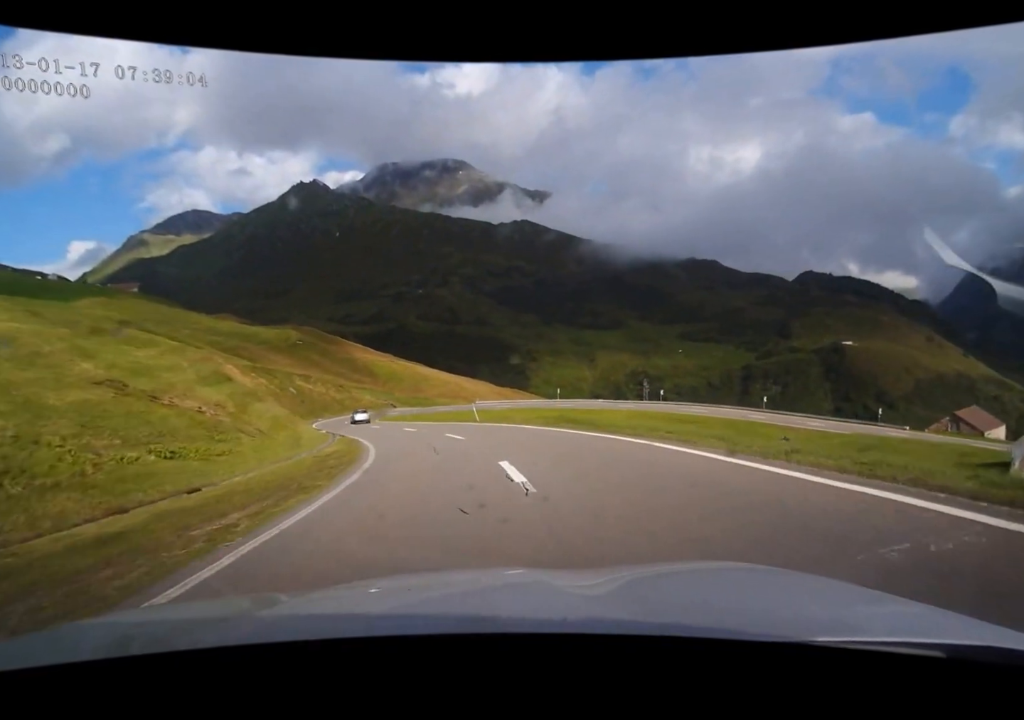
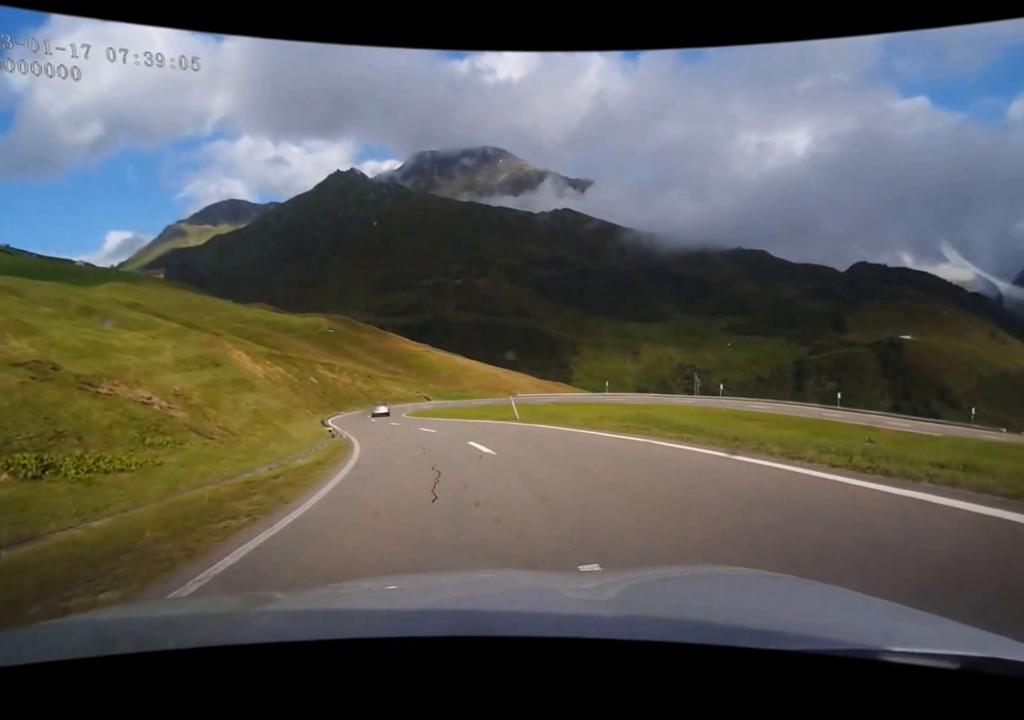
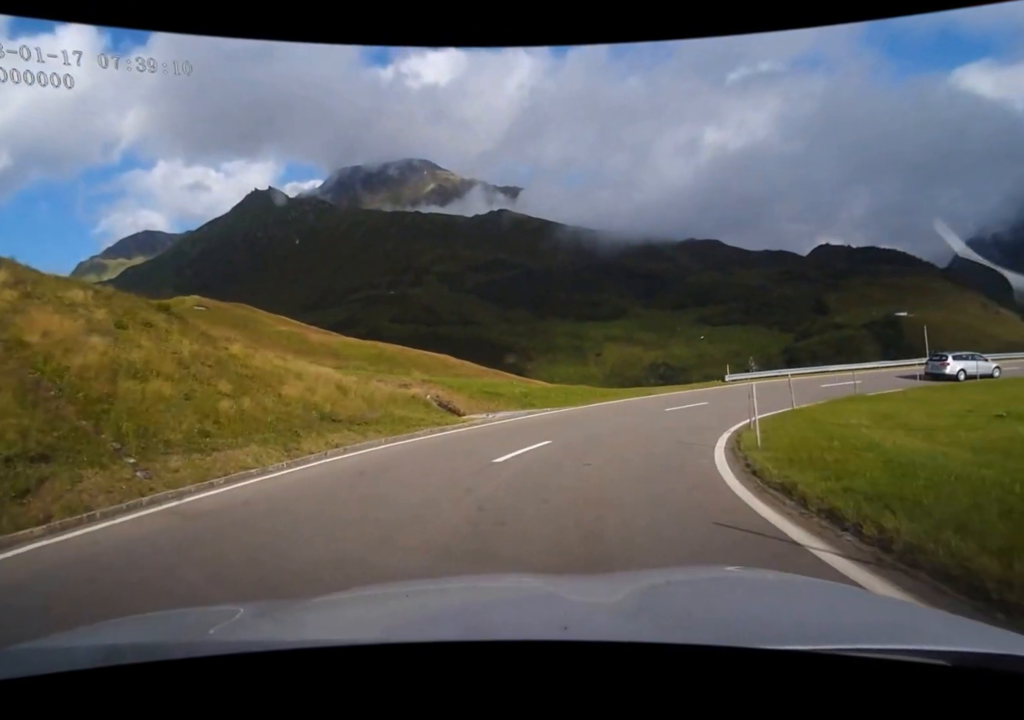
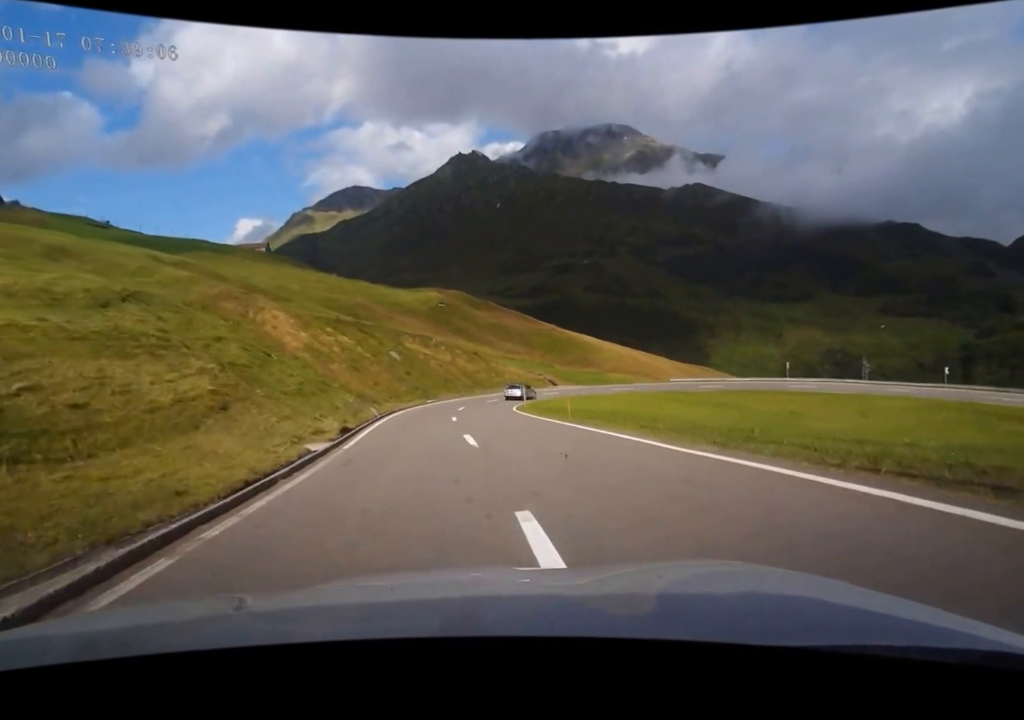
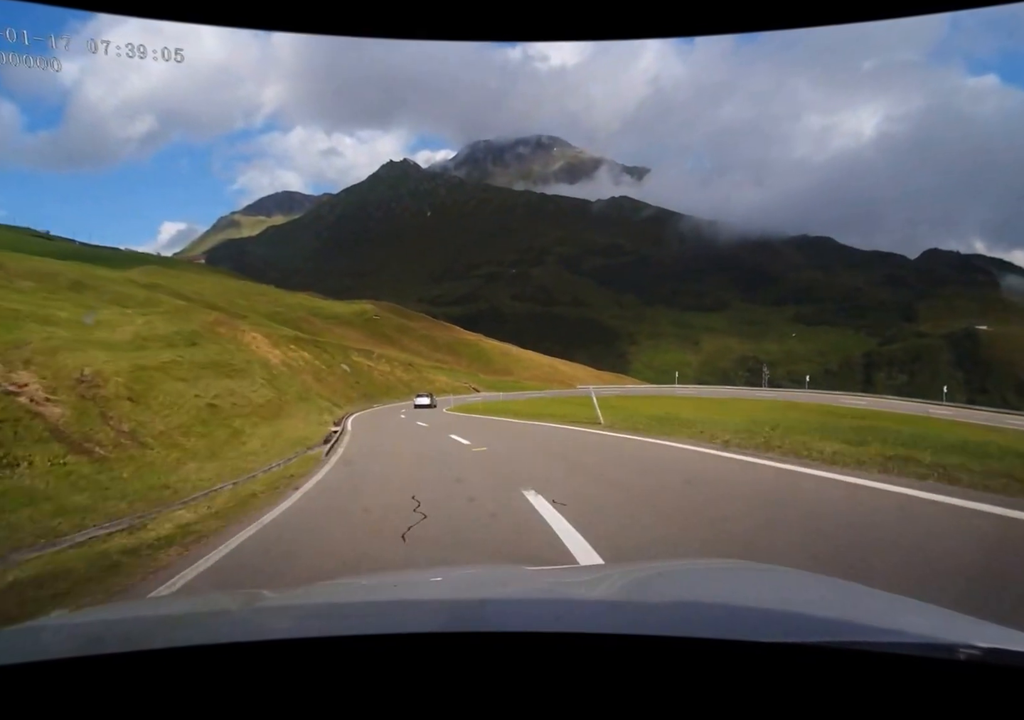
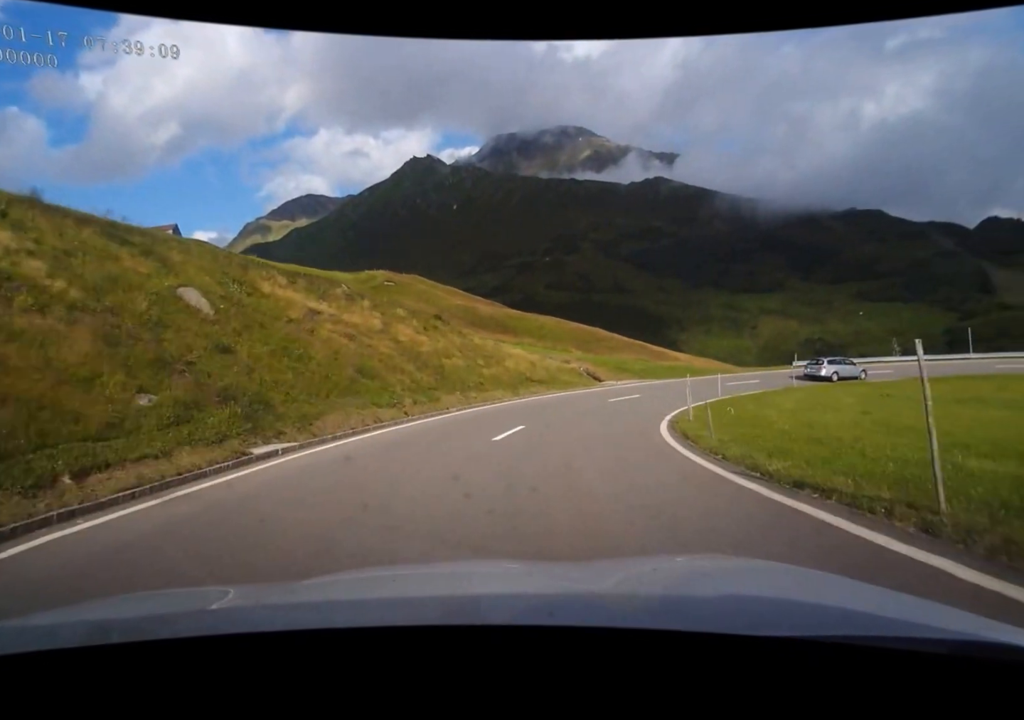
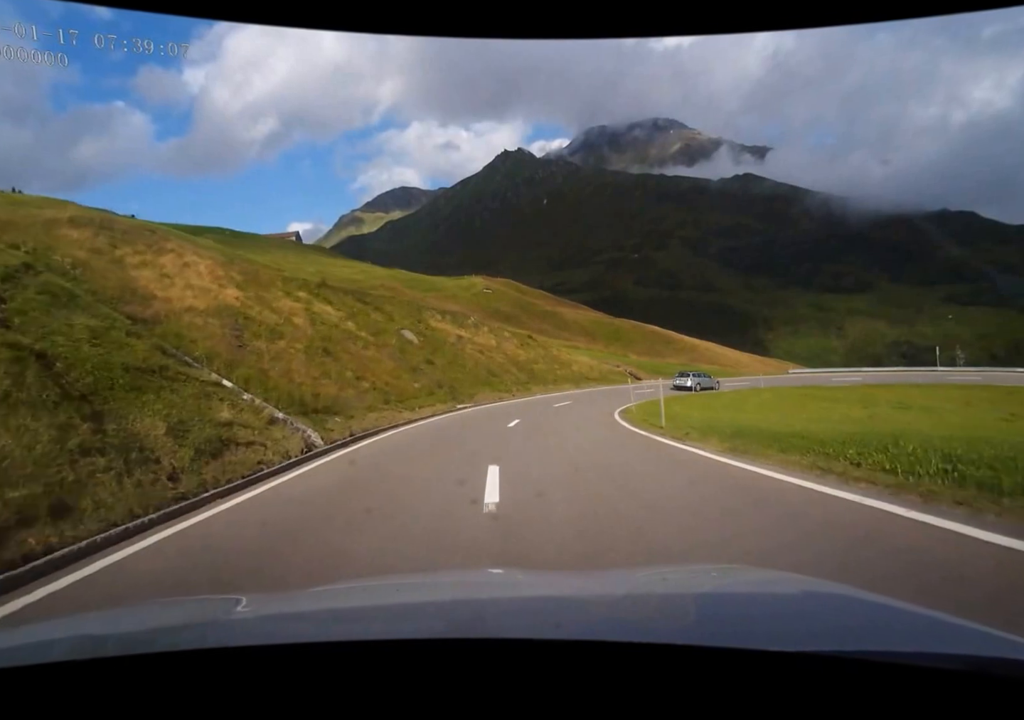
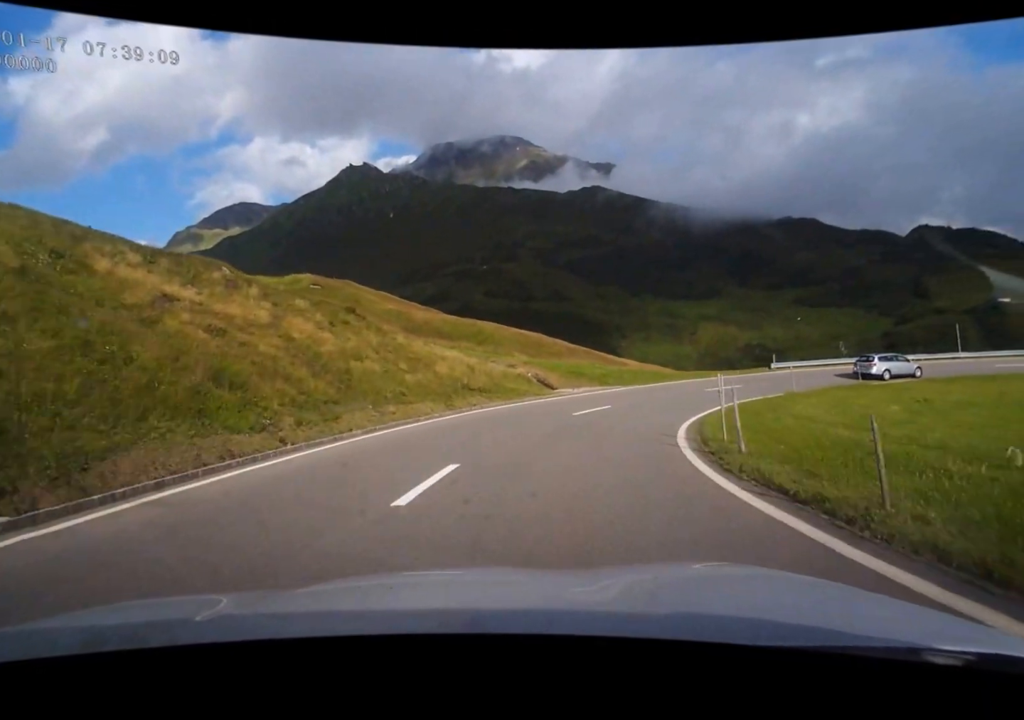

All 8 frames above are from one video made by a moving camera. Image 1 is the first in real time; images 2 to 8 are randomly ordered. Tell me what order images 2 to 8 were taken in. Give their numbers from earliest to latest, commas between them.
2, 5, 4, 7, 6, 8, 3
